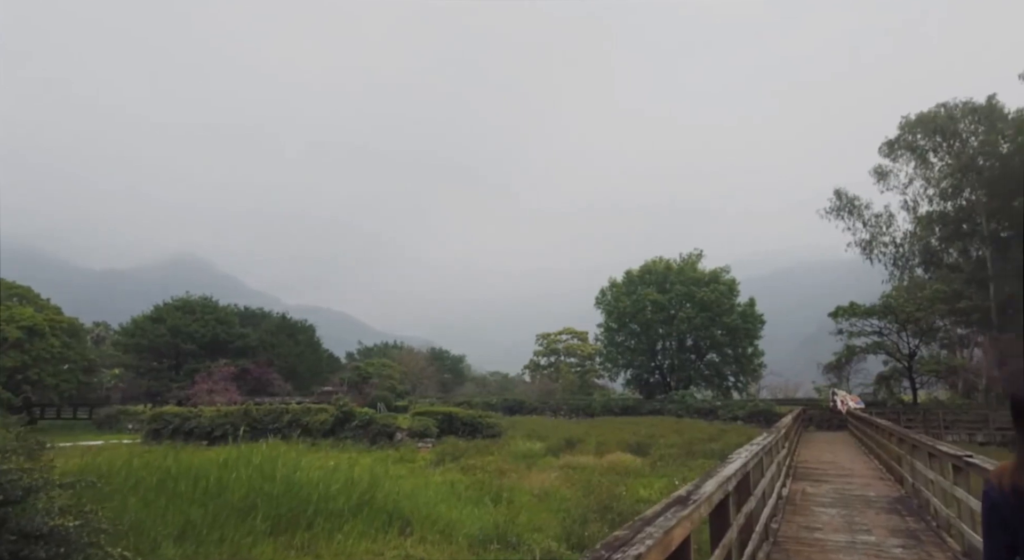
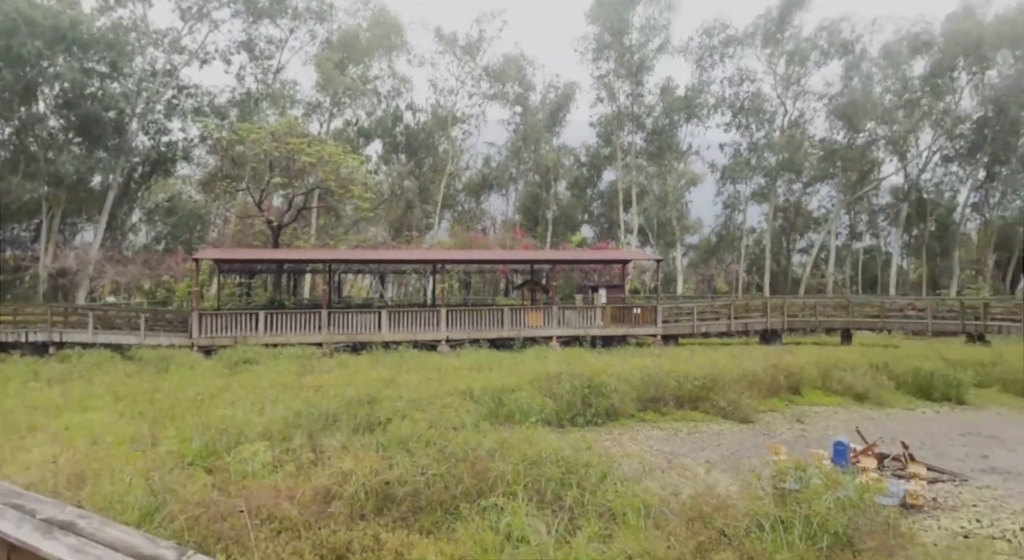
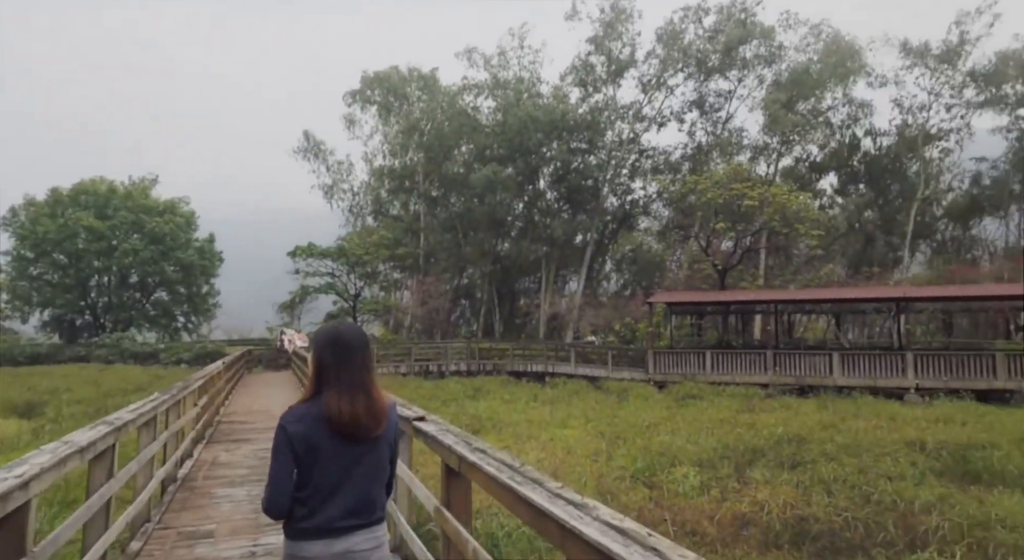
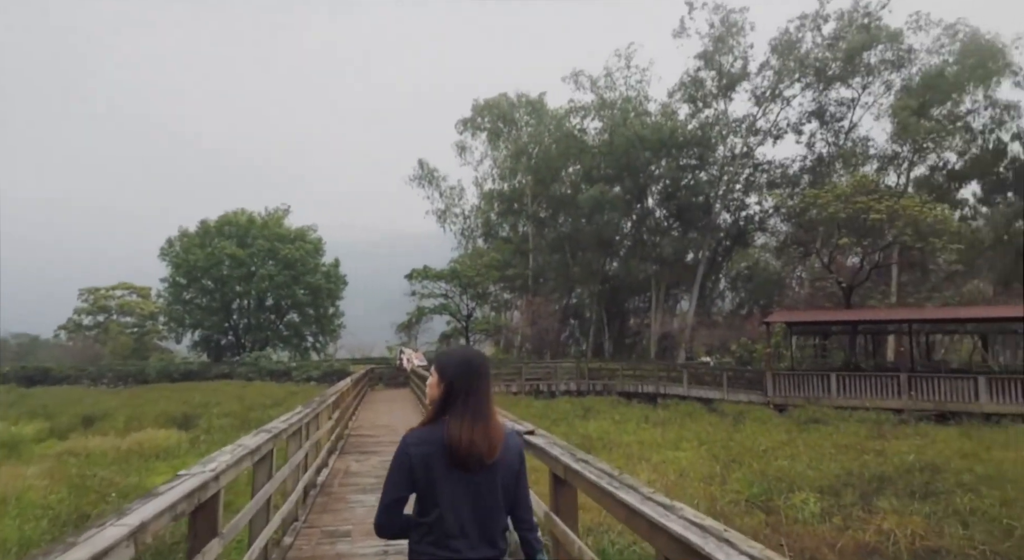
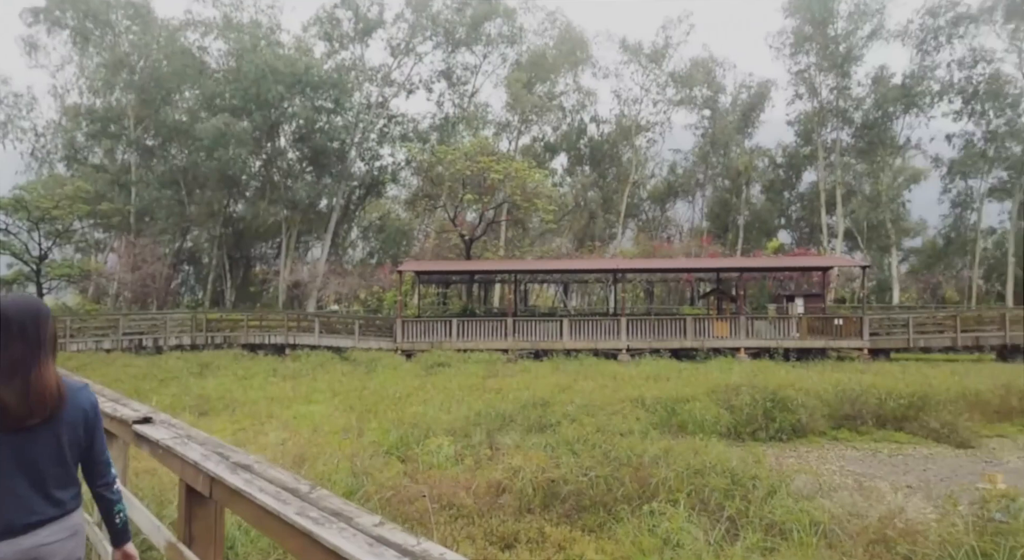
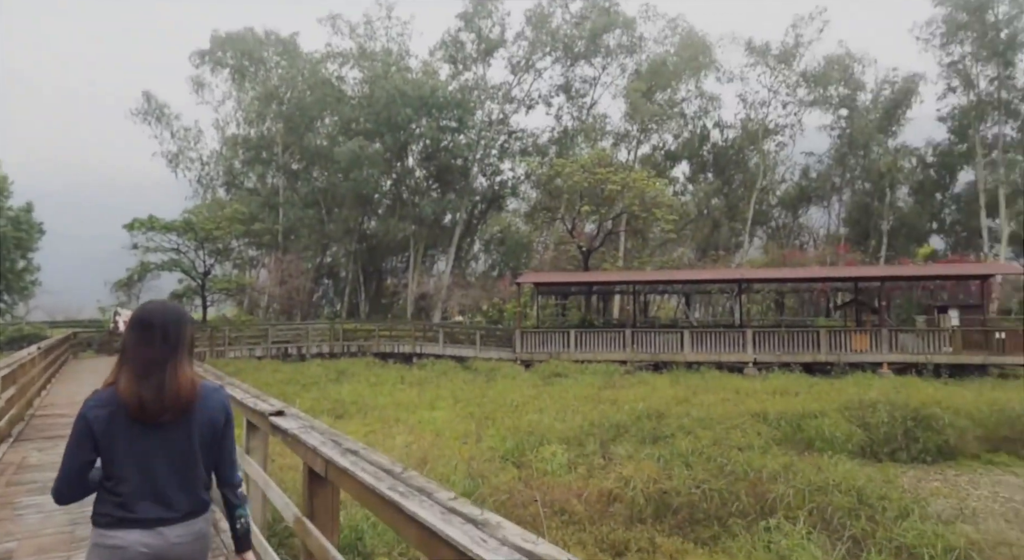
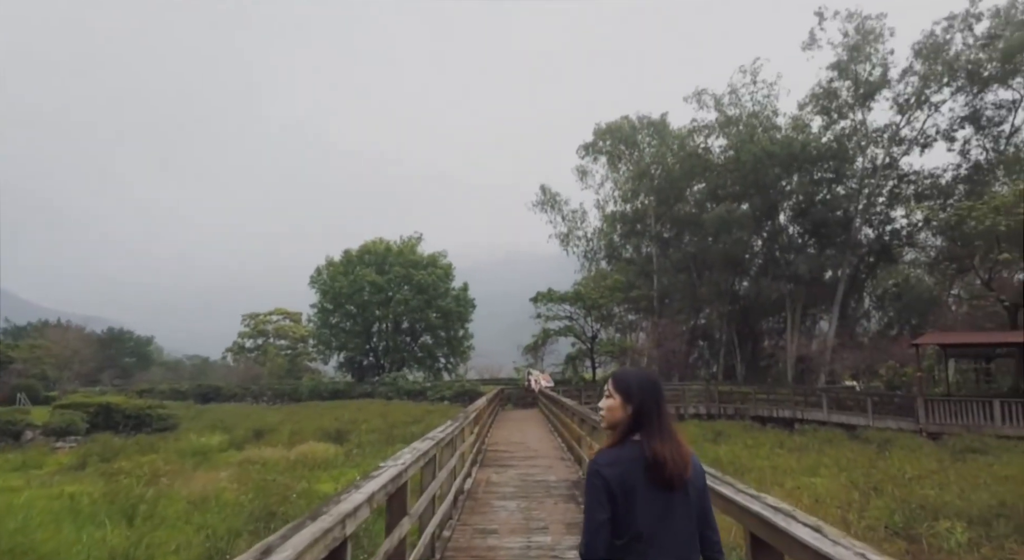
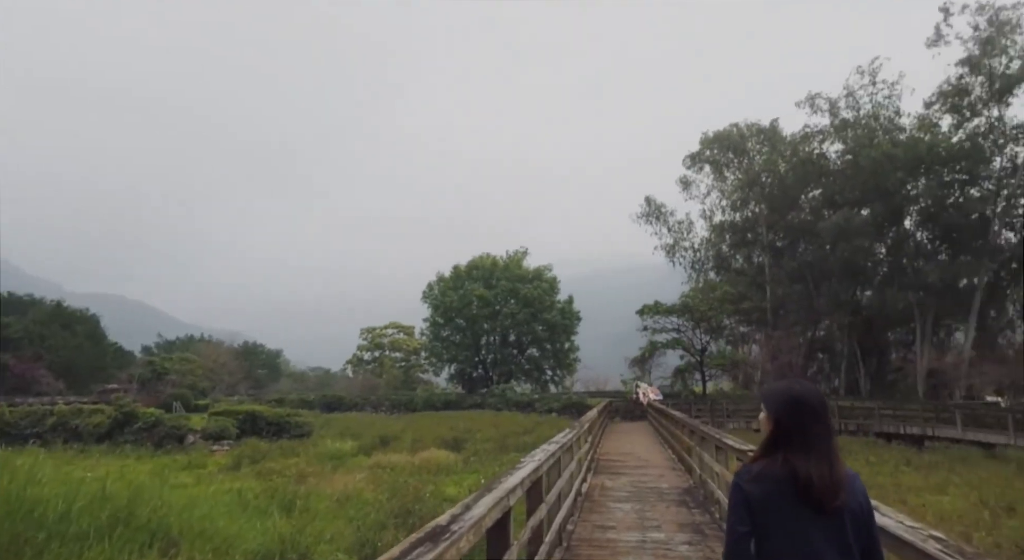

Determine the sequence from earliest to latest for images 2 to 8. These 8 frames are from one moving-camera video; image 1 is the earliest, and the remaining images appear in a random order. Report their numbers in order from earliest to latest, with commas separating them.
8, 7, 4, 3, 6, 5, 2
